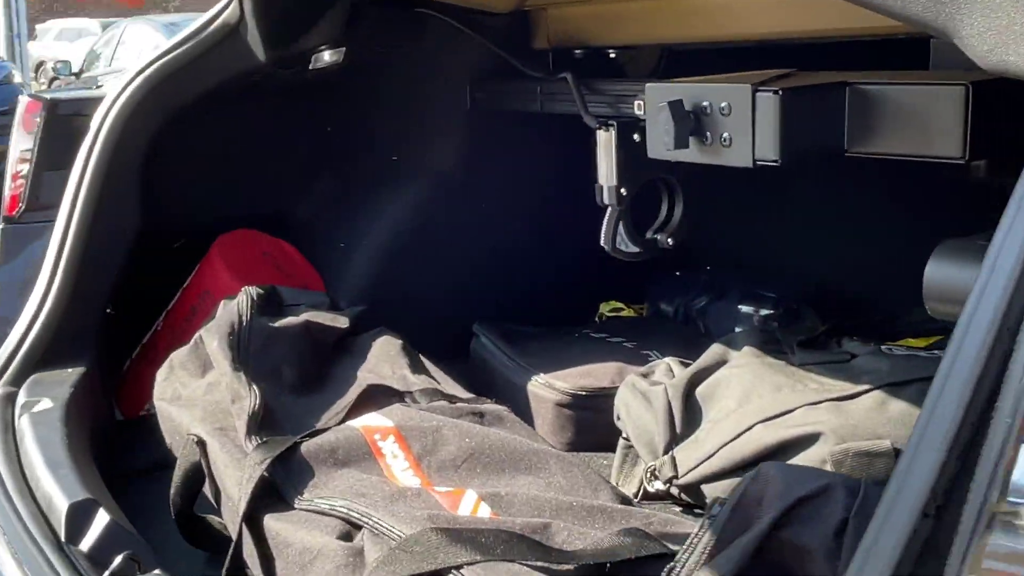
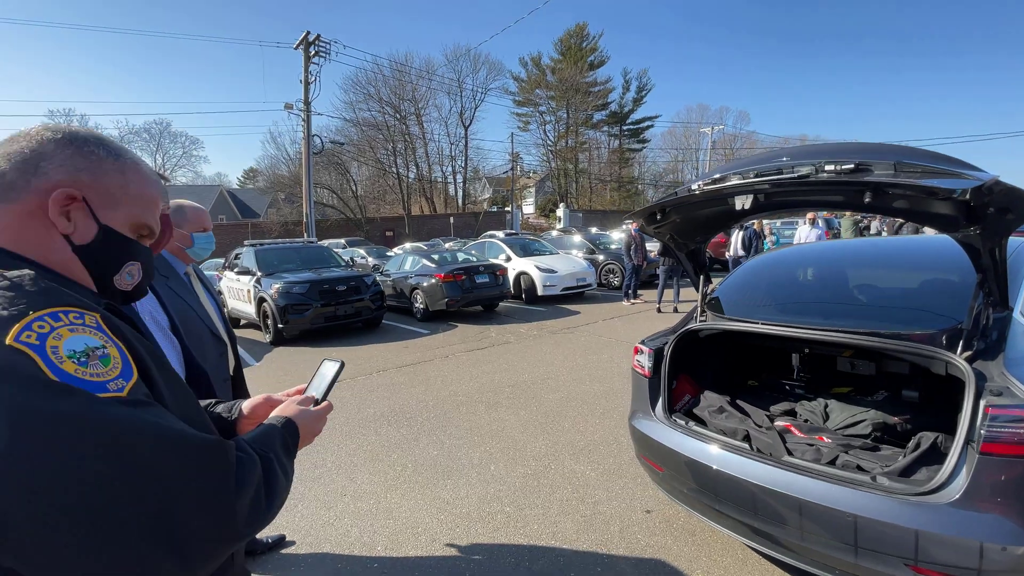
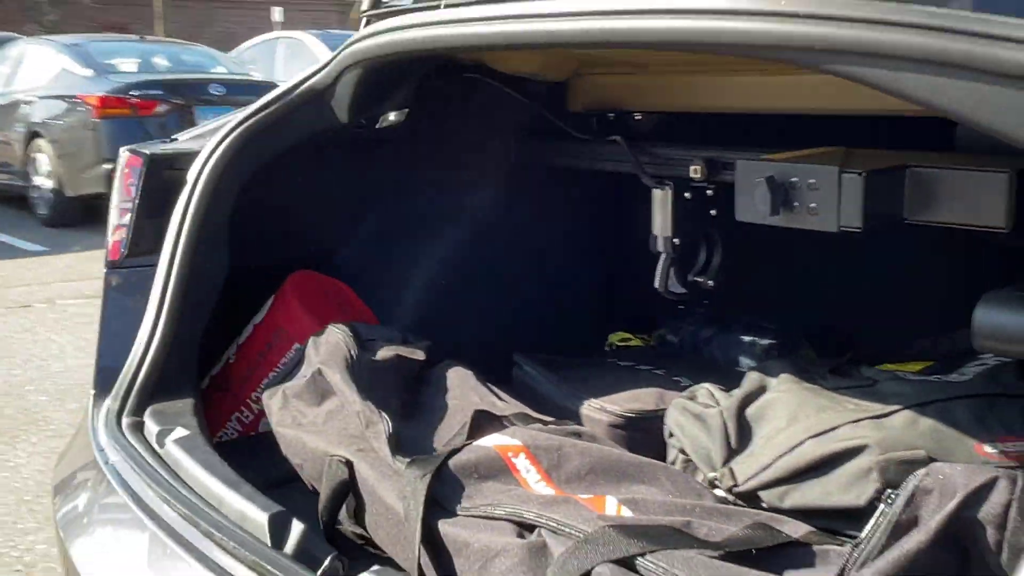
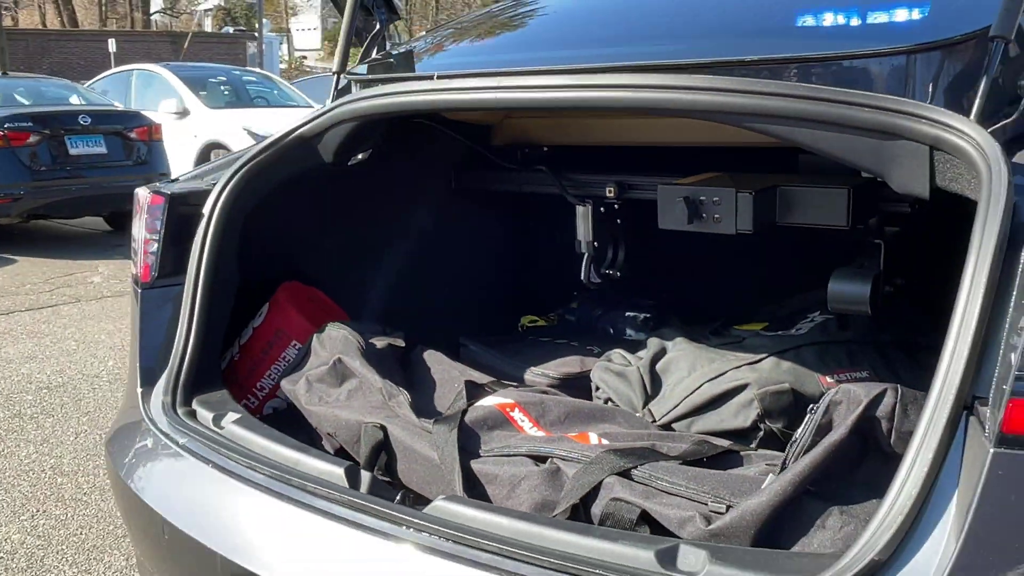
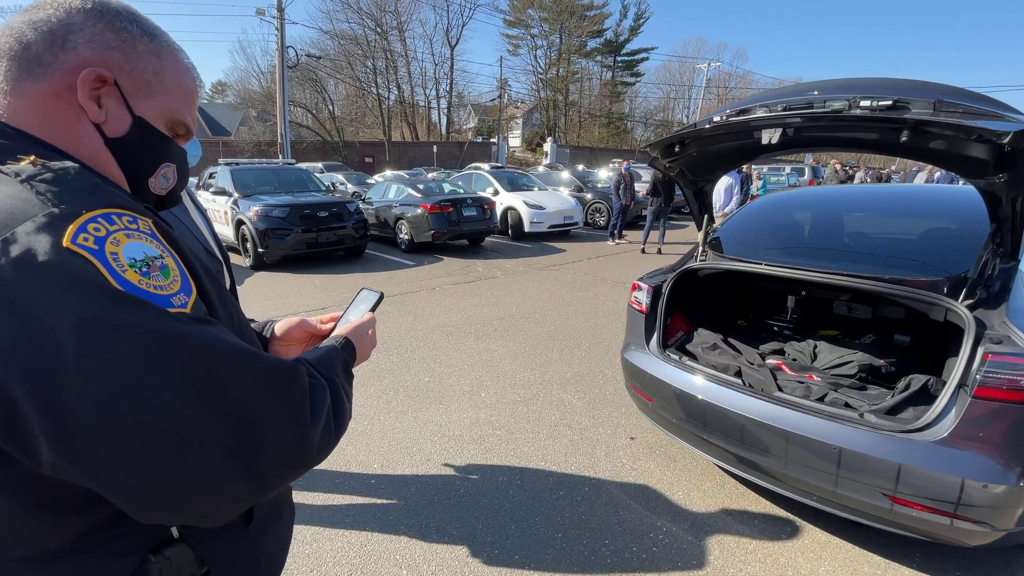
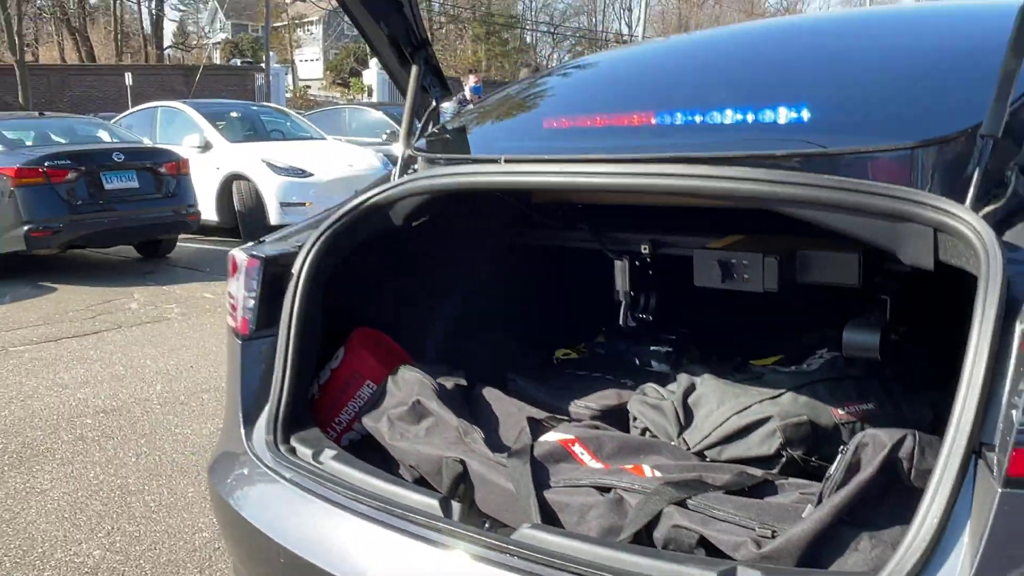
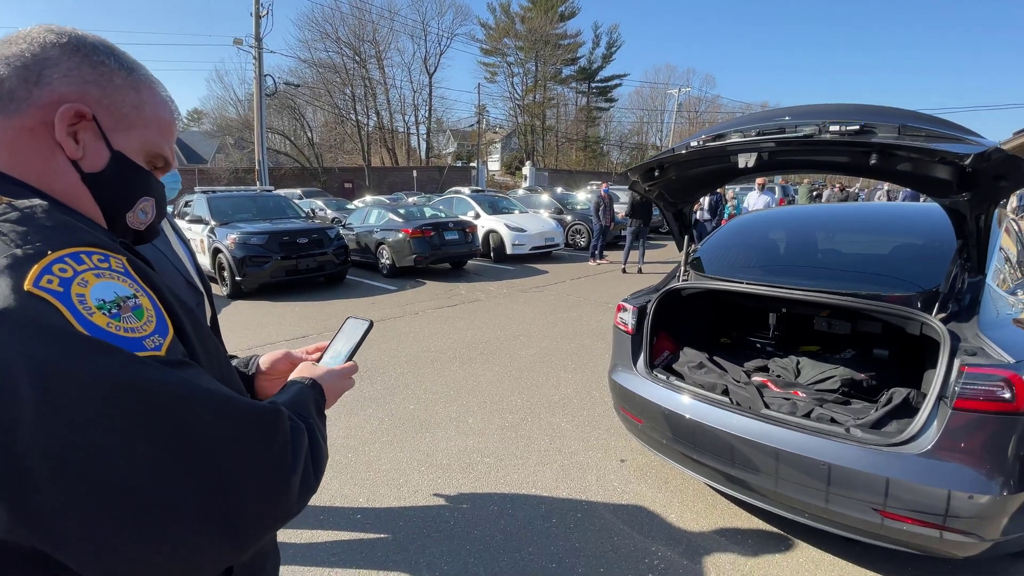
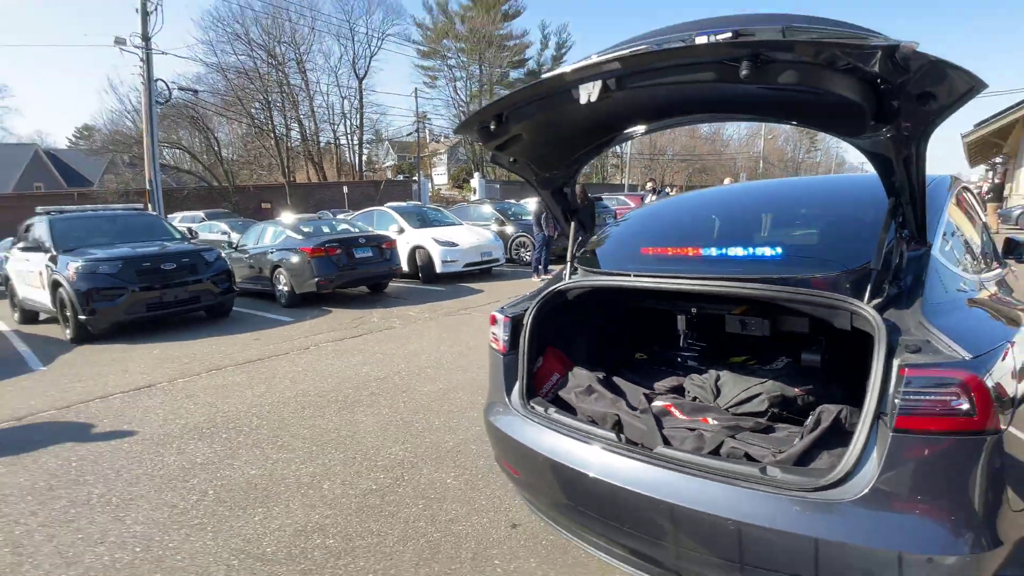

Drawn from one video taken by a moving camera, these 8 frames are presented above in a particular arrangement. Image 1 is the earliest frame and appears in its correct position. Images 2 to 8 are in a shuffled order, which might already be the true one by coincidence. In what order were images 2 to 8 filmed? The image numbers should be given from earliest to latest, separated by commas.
3, 4, 6, 8, 2, 7, 5
